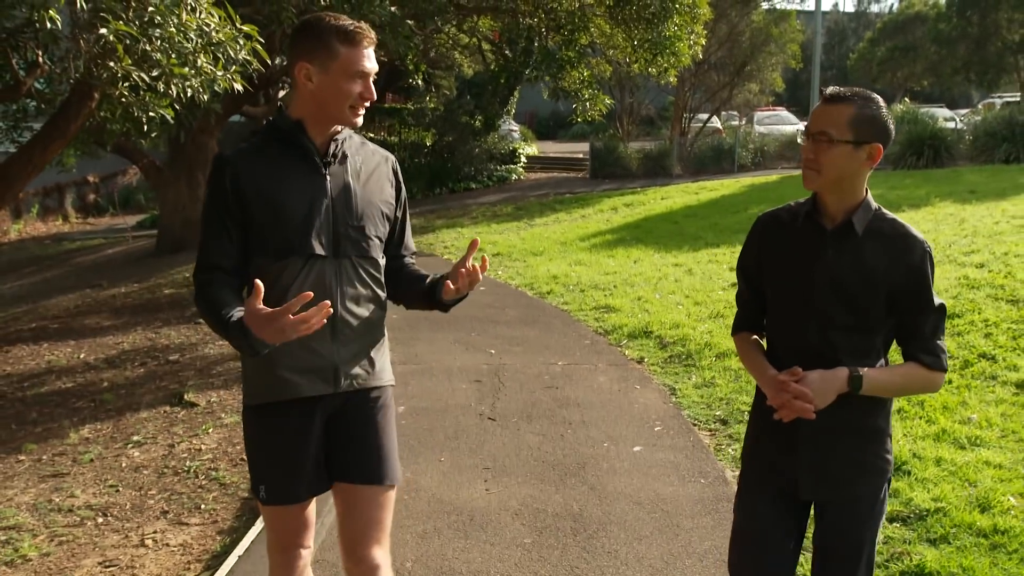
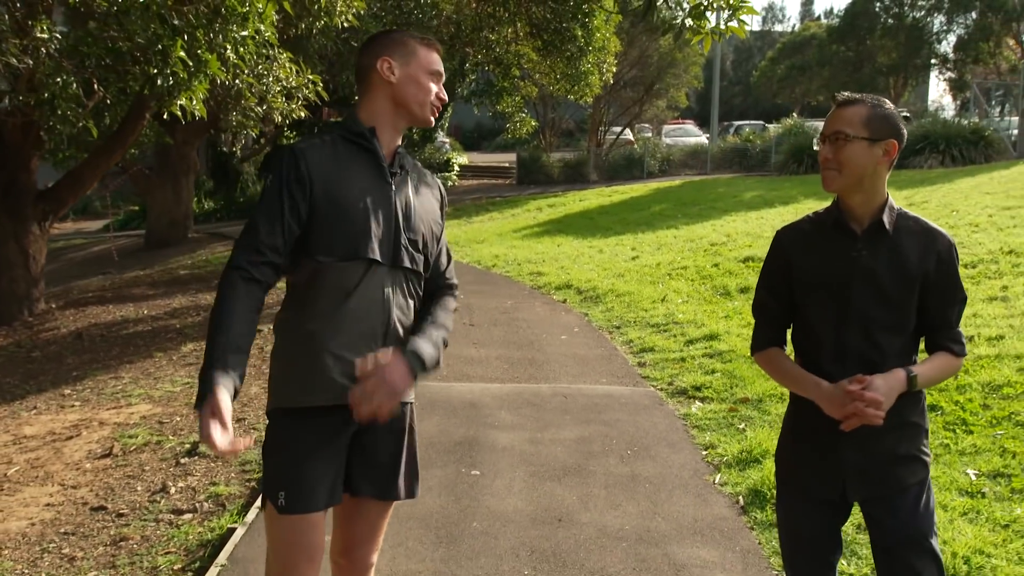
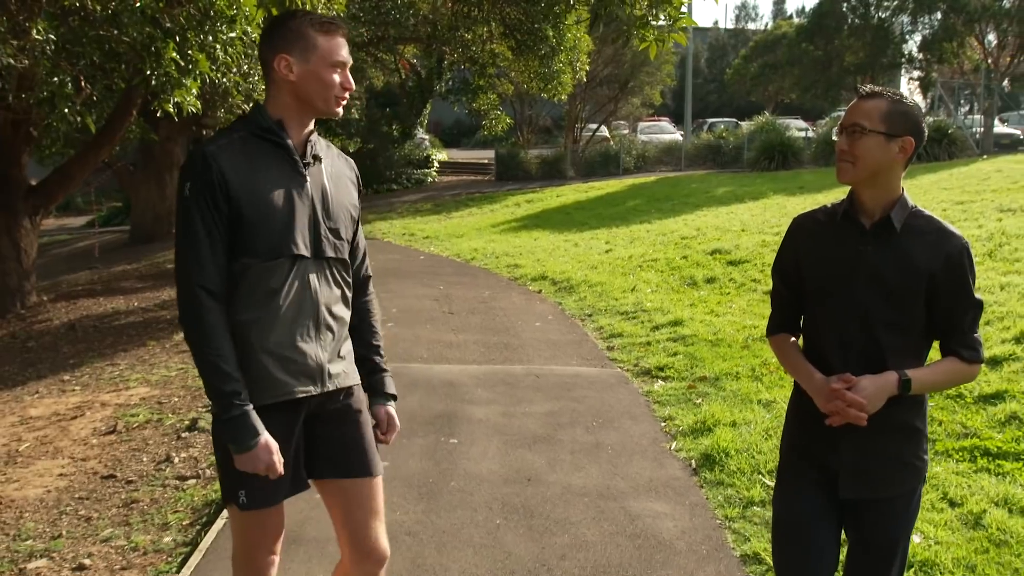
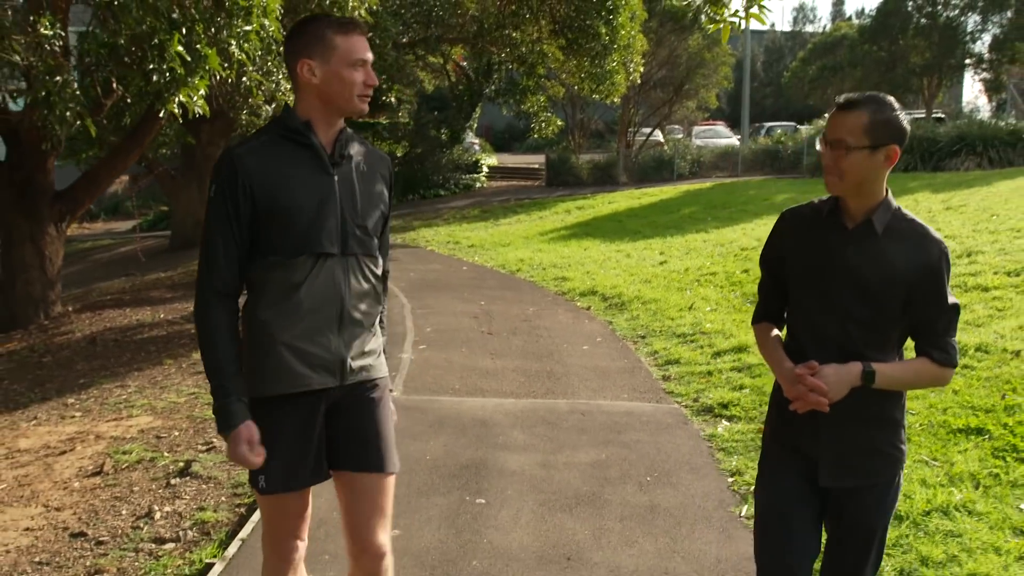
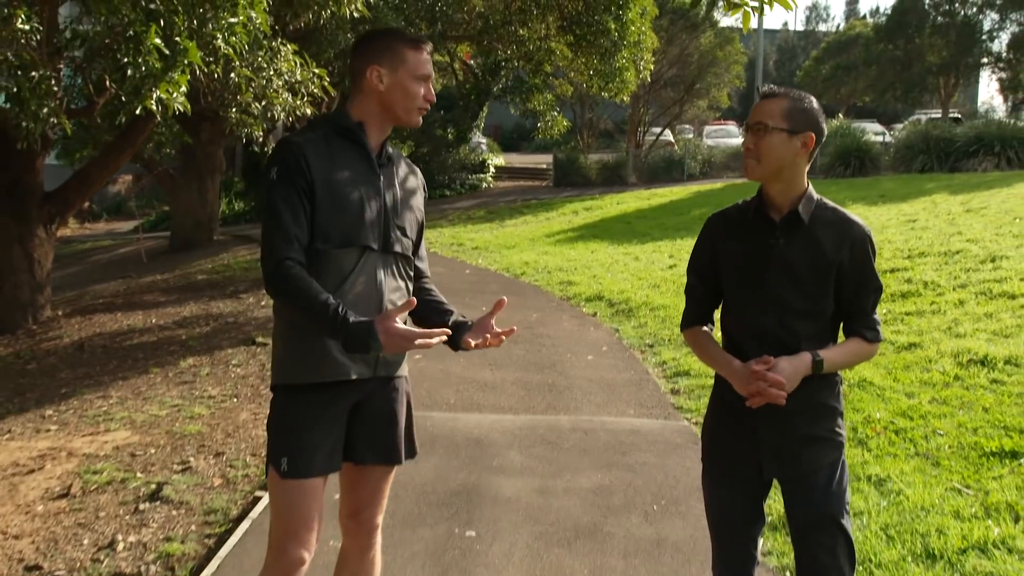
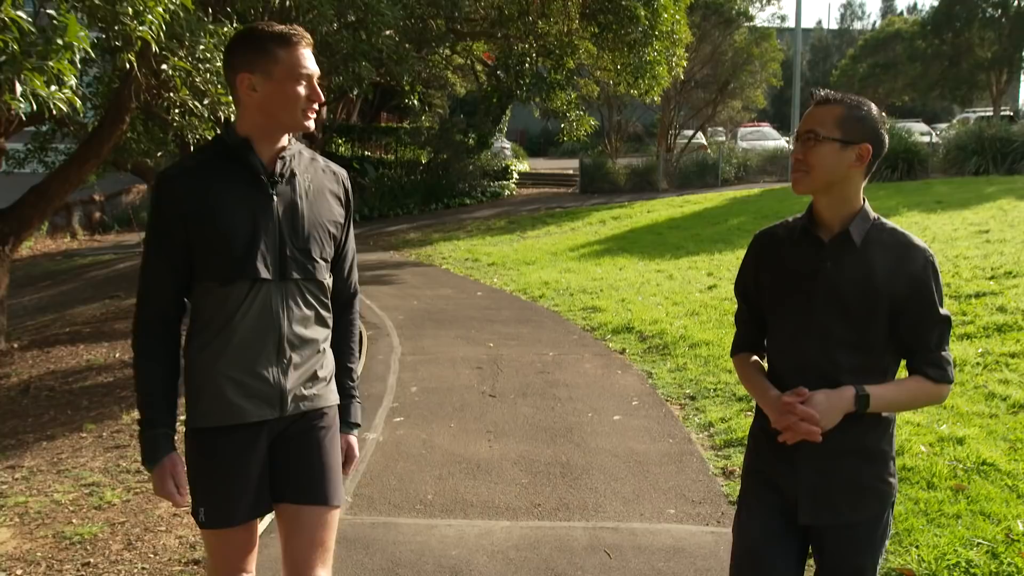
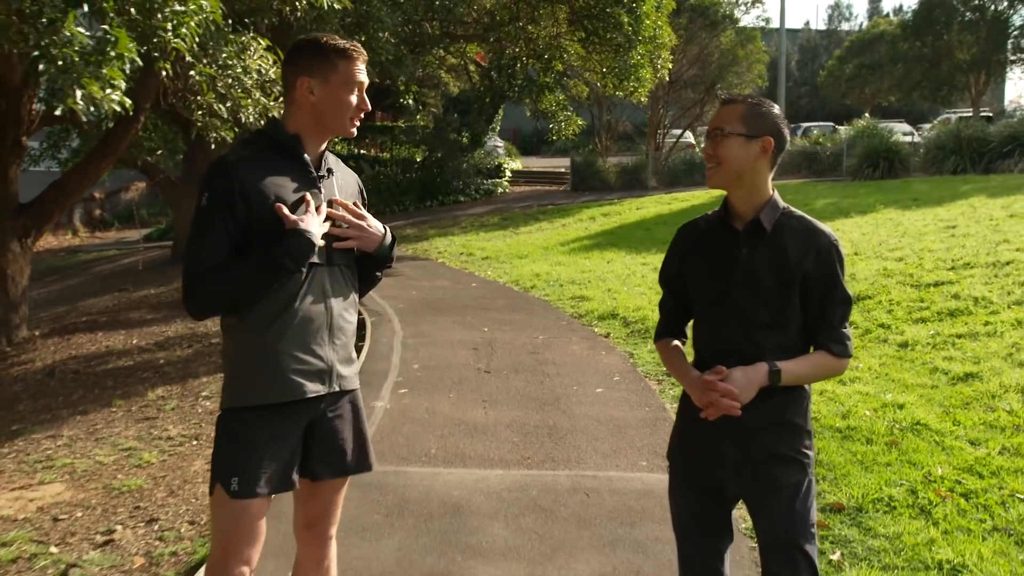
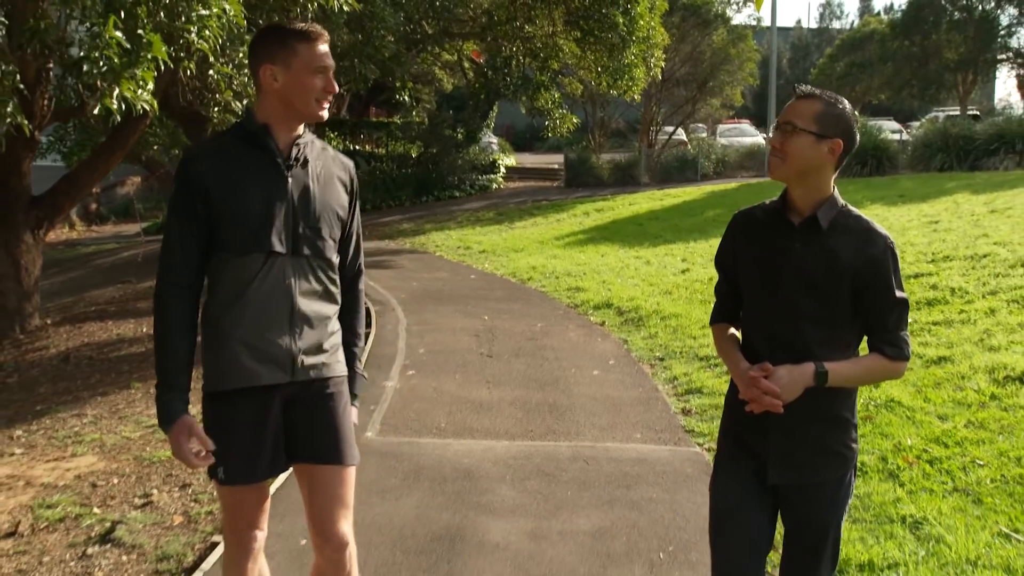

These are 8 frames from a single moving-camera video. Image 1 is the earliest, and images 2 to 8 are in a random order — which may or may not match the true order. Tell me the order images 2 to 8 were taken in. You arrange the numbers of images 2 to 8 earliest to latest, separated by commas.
6, 7, 8, 5, 4, 2, 3
